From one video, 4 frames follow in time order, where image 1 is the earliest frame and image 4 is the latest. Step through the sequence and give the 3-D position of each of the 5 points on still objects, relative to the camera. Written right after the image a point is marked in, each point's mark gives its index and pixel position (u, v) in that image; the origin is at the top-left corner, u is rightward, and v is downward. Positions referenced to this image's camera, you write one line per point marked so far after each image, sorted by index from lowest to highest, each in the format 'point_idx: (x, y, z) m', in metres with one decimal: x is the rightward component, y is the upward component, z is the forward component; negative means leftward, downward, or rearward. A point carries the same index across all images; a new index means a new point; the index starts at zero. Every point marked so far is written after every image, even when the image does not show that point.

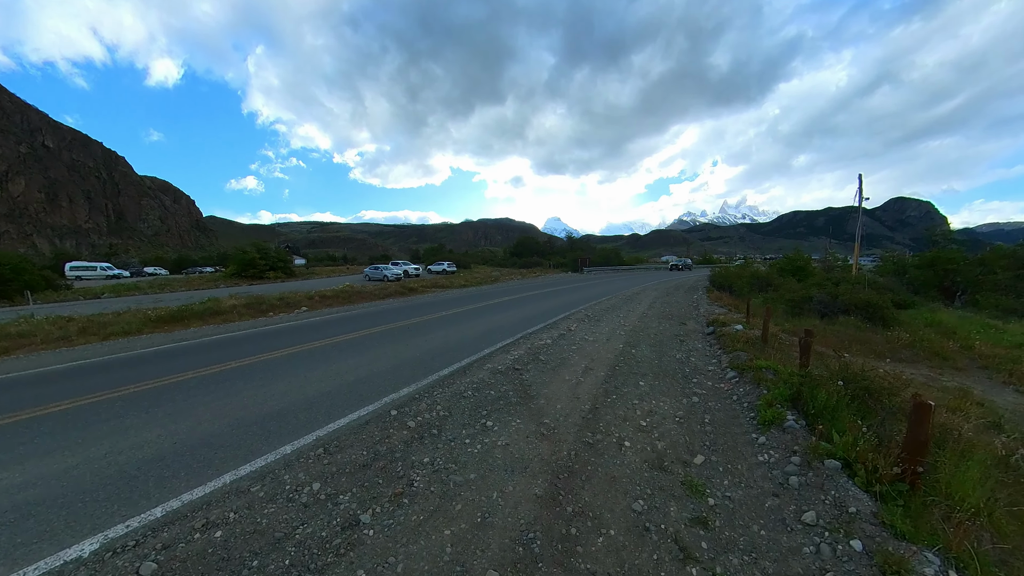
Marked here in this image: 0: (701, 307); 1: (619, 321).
0: (+5.7, -0.6, +13.4) m
1: (+2.4, -0.9, +10.9) m
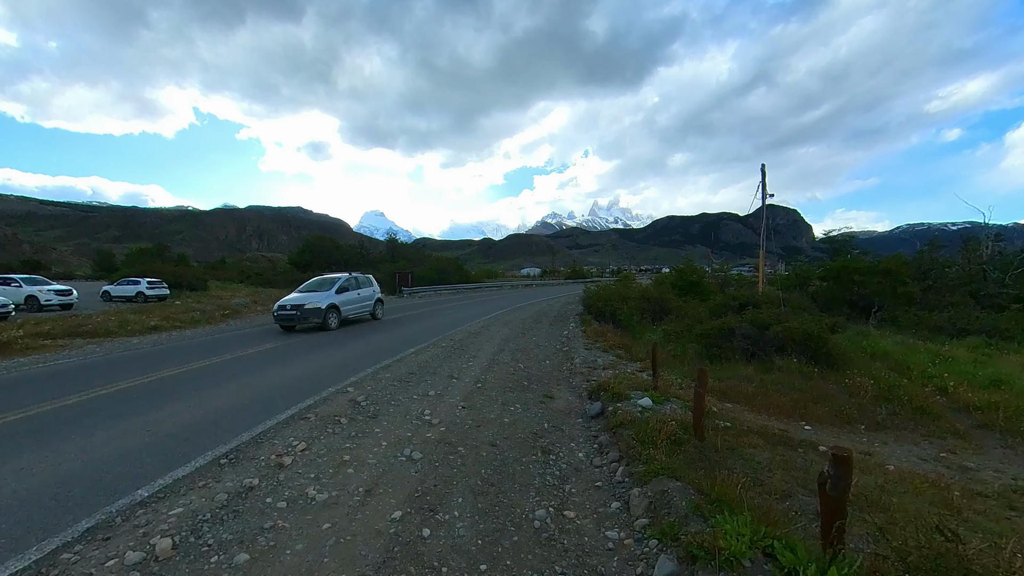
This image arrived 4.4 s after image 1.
0: (+1.2, -1.2, +8.6) m
1: (-1.2, -1.5, +5.3) m
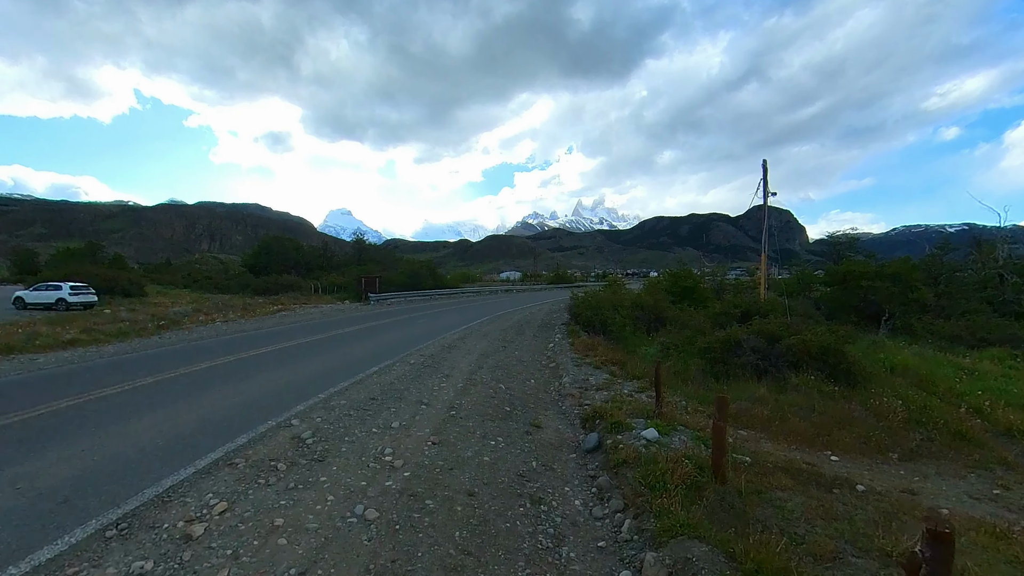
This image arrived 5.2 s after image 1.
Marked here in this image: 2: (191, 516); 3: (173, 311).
0: (+0.9, -1.3, +7.6) m
1: (-1.3, -1.6, +4.2) m
2: (-2.2, -1.6, +2.9) m
3: (-10.1, -0.7, +13.2) m
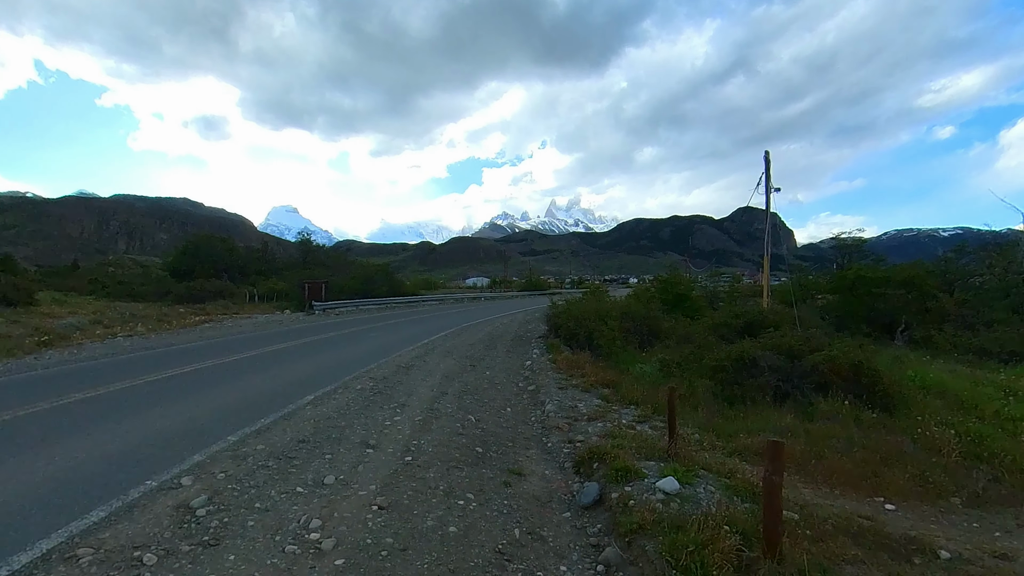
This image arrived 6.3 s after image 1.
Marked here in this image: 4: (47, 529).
0: (+0.5, -1.4, +6.3) m
1: (-1.5, -1.6, +2.8) m
2: (-2.3, -1.6, +1.4) m
3: (-10.8, -0.9, +11.2) m
4: (-3.0, -1.5, +2.6) m
